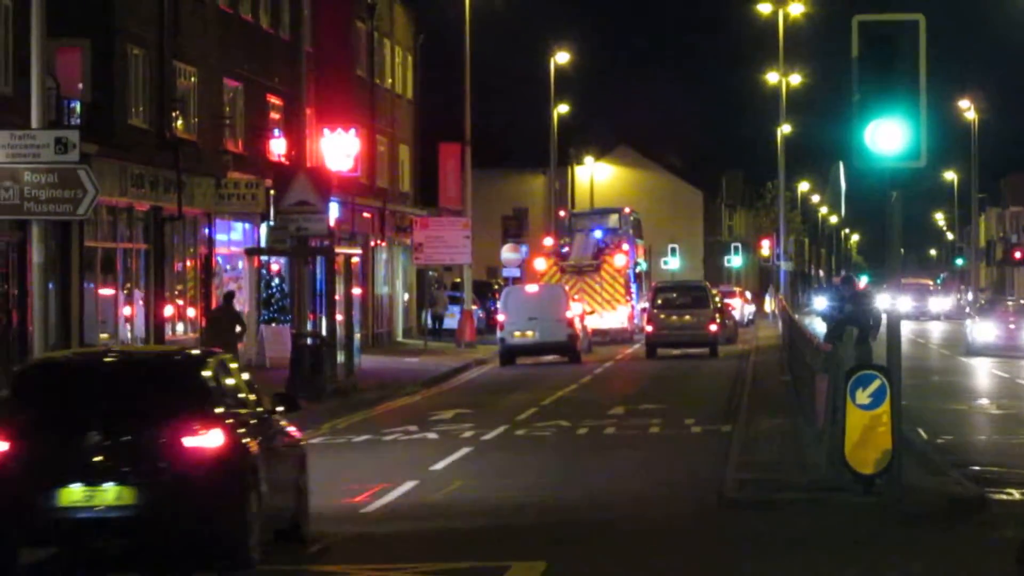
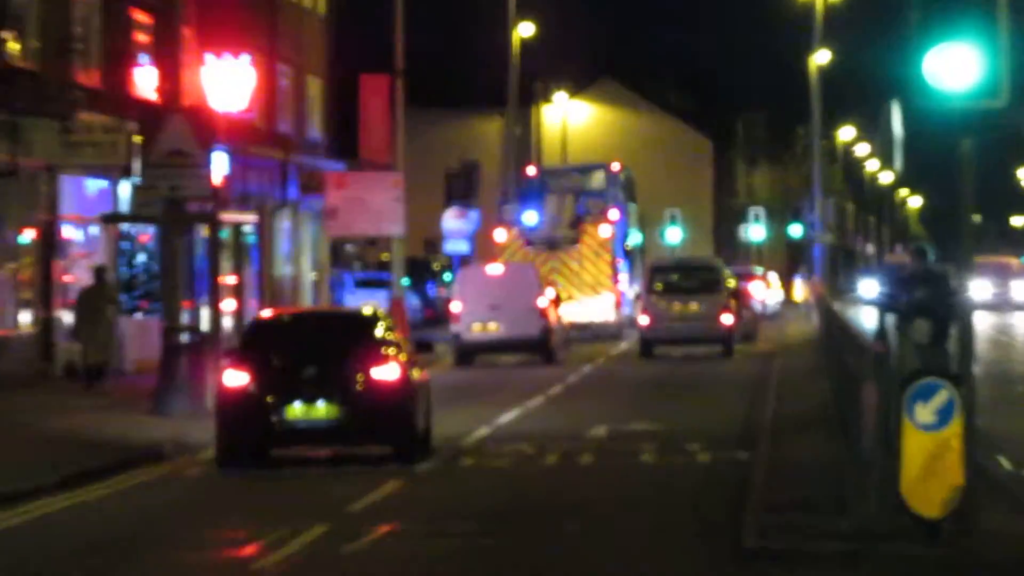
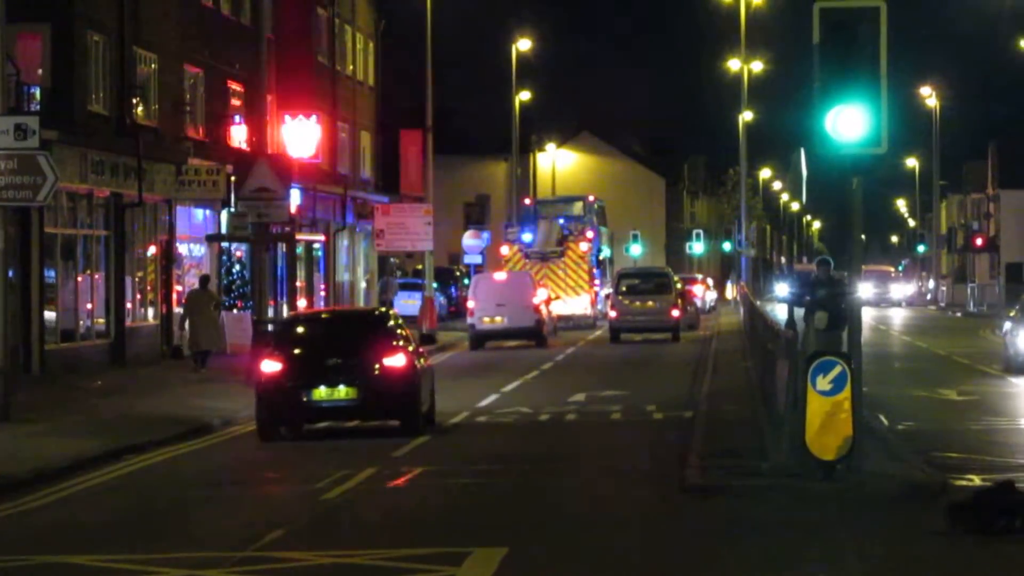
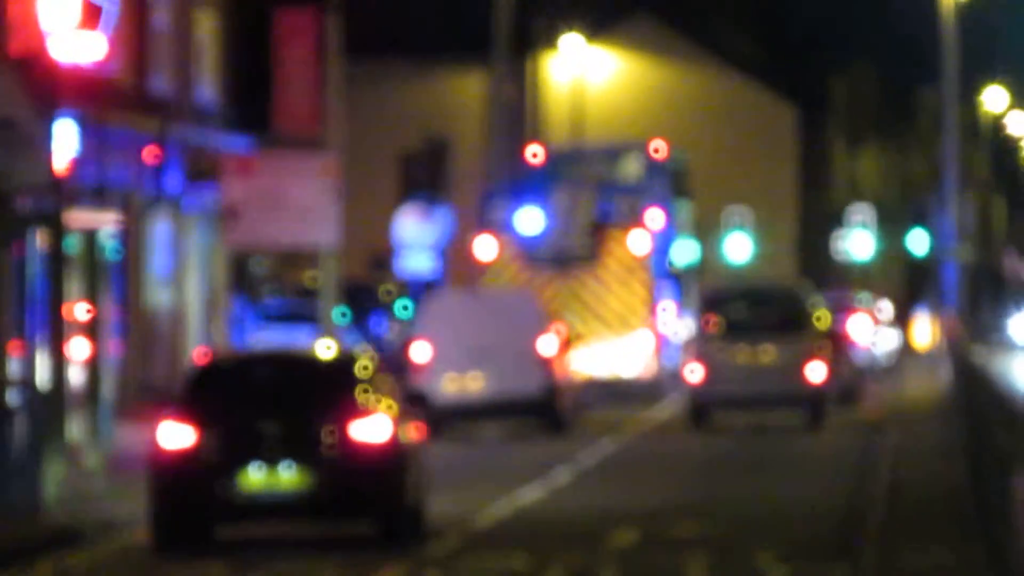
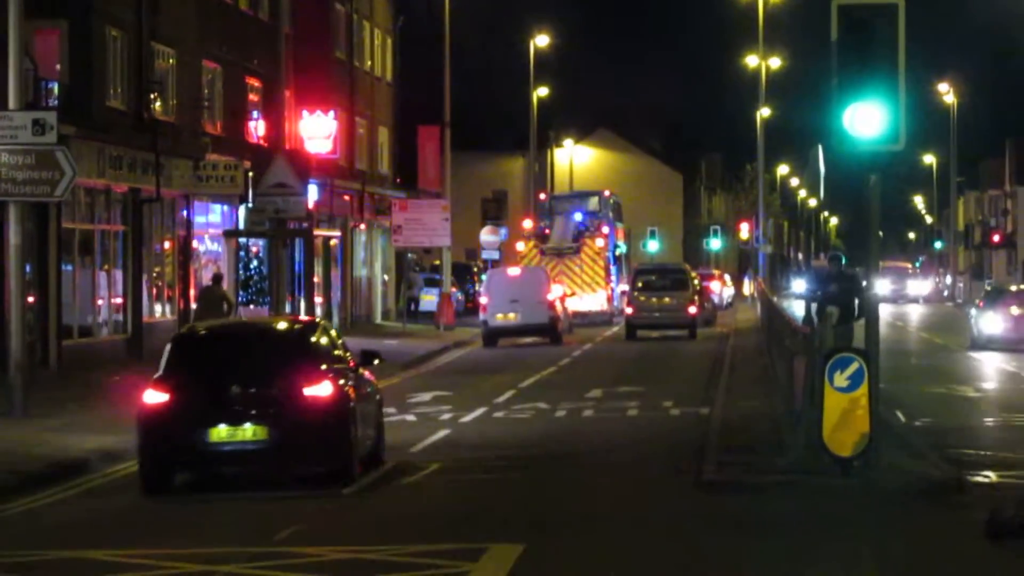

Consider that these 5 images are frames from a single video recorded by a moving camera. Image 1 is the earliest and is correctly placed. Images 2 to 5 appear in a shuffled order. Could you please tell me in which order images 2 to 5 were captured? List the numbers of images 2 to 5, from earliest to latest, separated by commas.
5, 3, 2, 4
